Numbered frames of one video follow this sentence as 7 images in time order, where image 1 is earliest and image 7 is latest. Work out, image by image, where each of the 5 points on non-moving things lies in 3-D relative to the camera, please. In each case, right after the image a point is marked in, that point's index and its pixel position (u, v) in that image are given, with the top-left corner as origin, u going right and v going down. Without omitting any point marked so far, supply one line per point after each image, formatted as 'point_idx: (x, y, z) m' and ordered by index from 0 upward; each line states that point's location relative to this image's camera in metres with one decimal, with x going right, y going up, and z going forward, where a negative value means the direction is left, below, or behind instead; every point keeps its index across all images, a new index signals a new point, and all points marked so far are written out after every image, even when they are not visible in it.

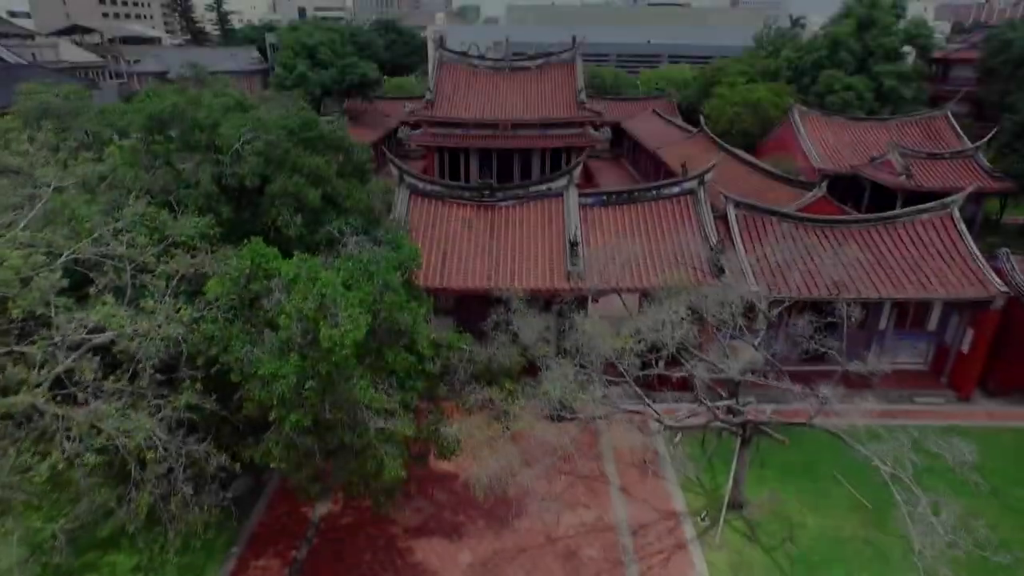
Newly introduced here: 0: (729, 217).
0: (+4.3, +1.5, +13.2) m
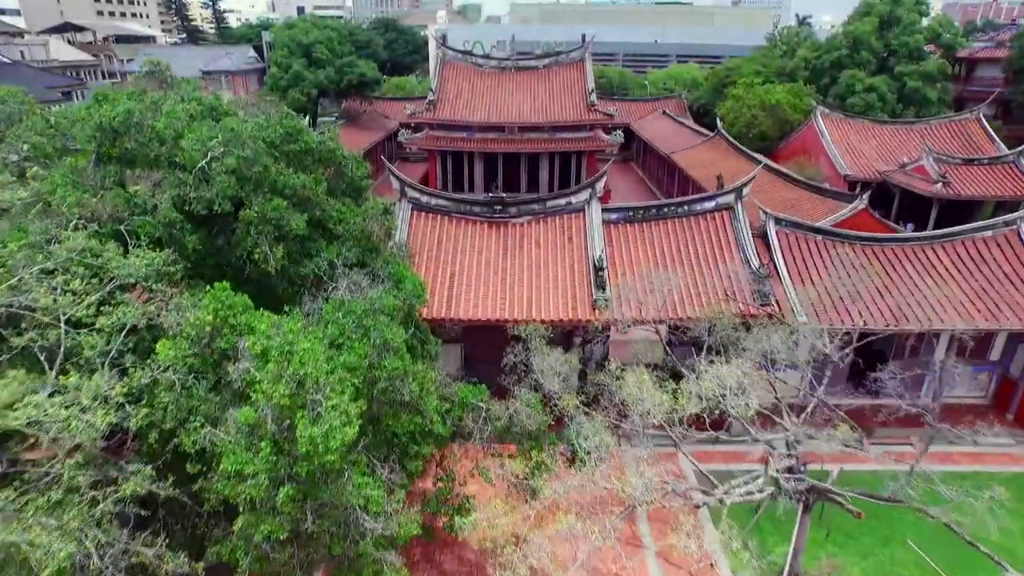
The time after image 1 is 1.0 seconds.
0: (+4.6, +1.0, +11.8) m
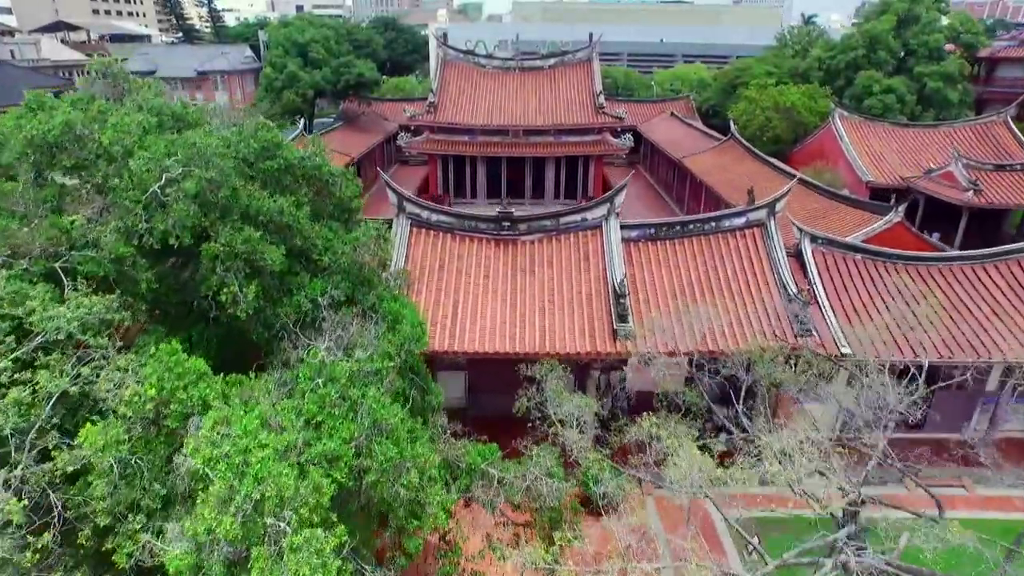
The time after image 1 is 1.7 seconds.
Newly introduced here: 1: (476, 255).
0: (+4.7, +0.6, +10.6) m
1: (-0.6, +0.5, +10.6) m
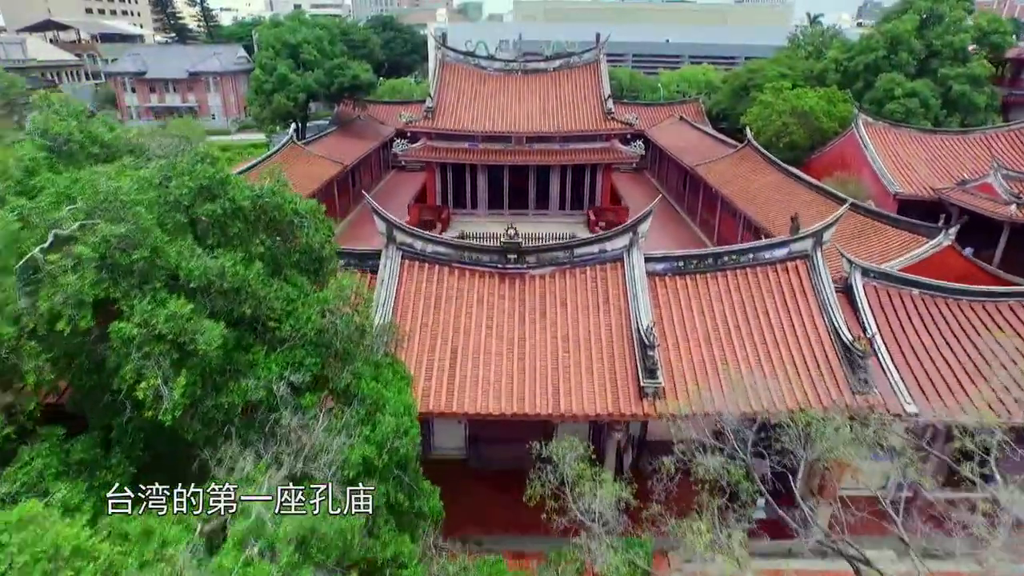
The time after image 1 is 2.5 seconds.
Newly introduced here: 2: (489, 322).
0: (+4.8, 0.0, +9.2) m
1: (-0.5, 0.0, +9.2) m
2: (-0.3, -0.5, +8.8) m
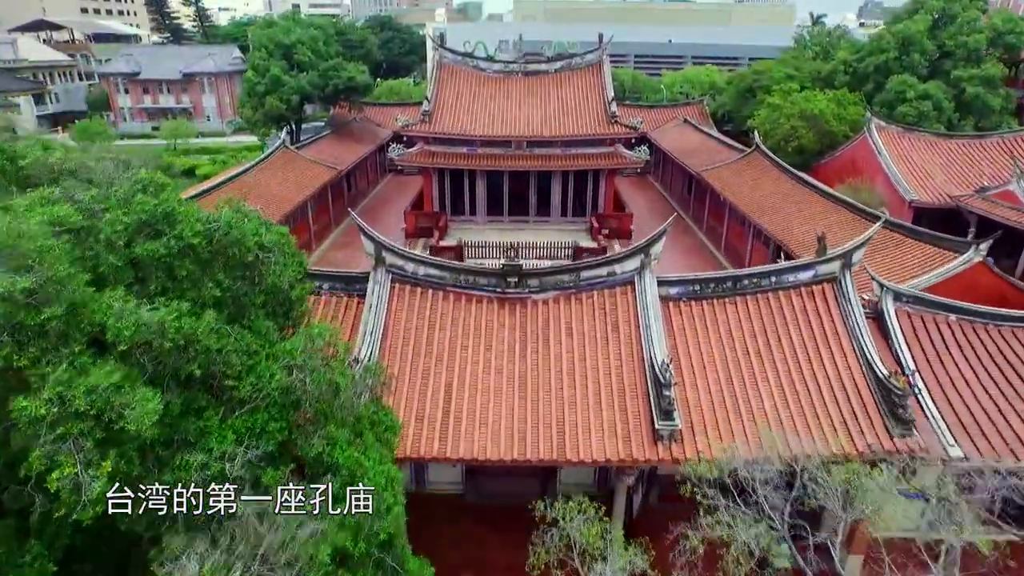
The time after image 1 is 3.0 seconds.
0: (+4.8, -0.4, +8.4) m
1: (-0.5, -0.4, +8.4) m
2: (-0.3, -0.8, +8.0) m
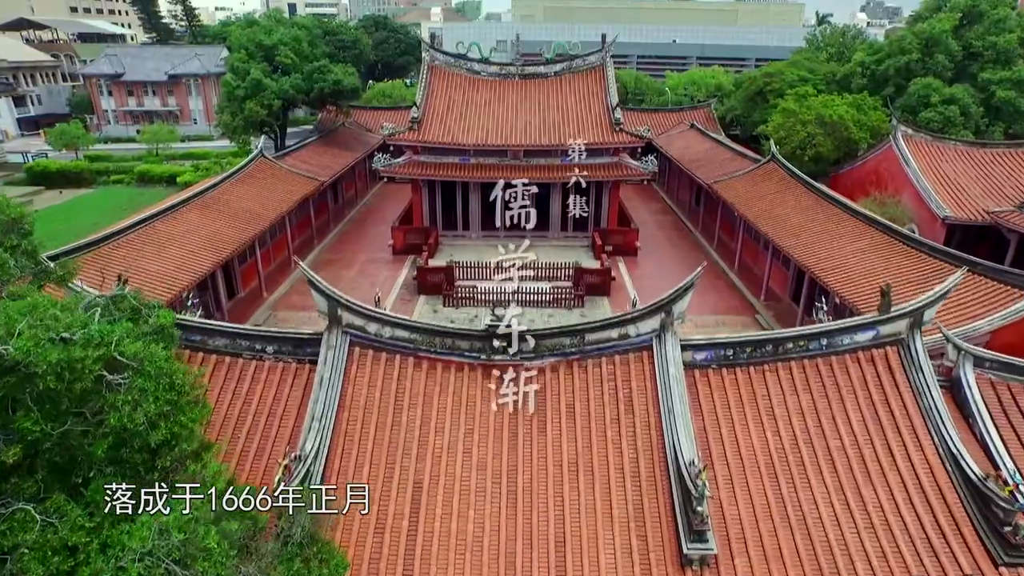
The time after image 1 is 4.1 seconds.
0: (+4.7, -1.0, +6.7) m
1: (-0.6, -1.1, +6.7) m
2: (-0.4, -1.5, +6.4) m
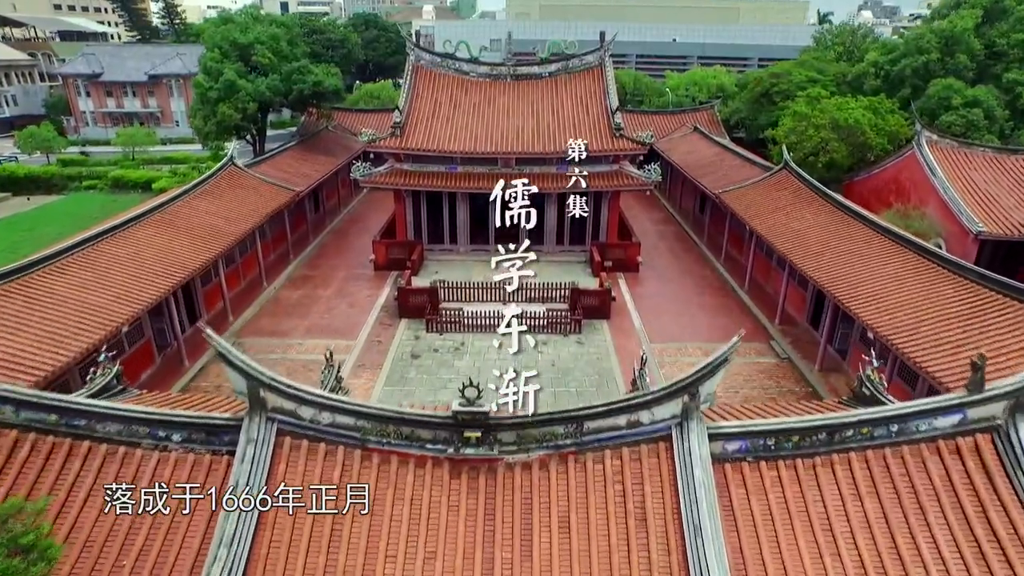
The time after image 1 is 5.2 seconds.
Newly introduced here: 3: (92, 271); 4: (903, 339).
0: (+4.5, -1.6, +5.1) m
1: (-0.8, -1.6, +5.1) m
2: (-0.6, -2.1, +4.7) m
3: (-8.0, +0.3, +12.4) m
4: (+6.6, -0.9, +11.0) m
